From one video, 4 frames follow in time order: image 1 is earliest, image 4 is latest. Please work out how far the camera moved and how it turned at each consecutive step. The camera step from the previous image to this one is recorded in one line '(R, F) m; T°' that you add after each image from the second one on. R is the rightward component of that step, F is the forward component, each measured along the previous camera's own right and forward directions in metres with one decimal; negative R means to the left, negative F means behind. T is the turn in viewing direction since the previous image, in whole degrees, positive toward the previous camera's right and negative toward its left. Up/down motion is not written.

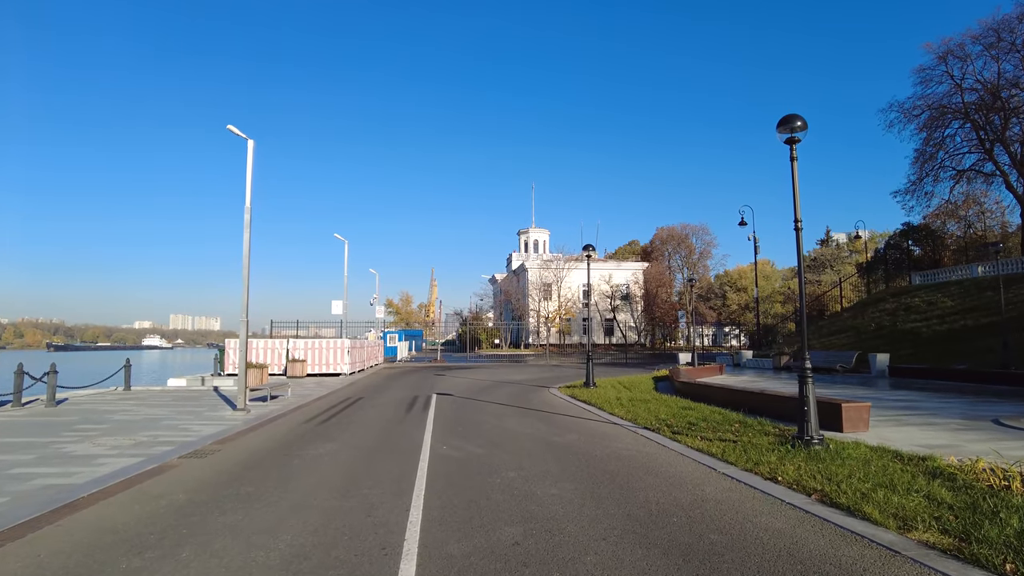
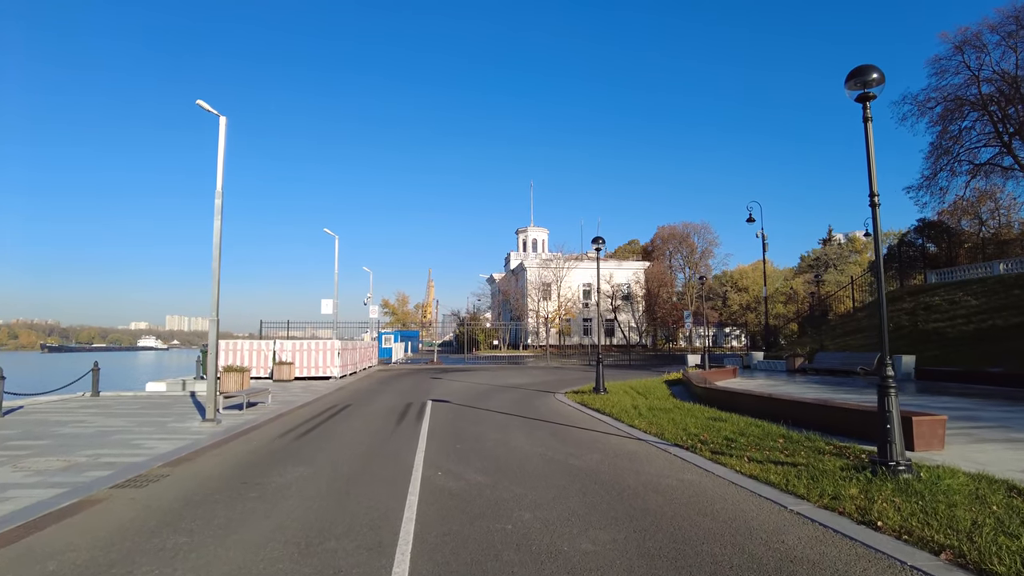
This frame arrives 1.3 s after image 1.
(-0.2, +1.7) m; 0°
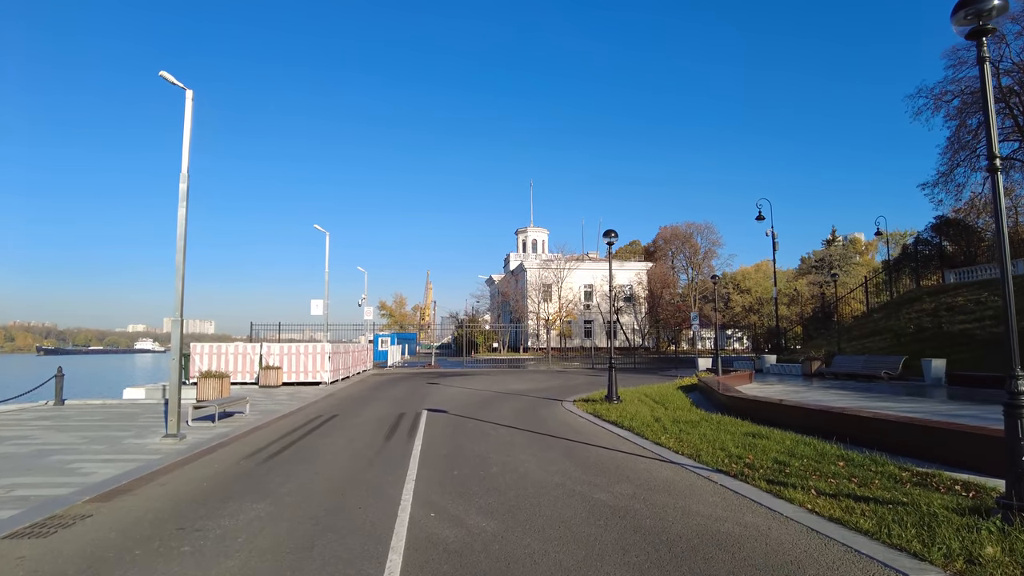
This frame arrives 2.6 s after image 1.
(-0.1, +1.7) m; 0°
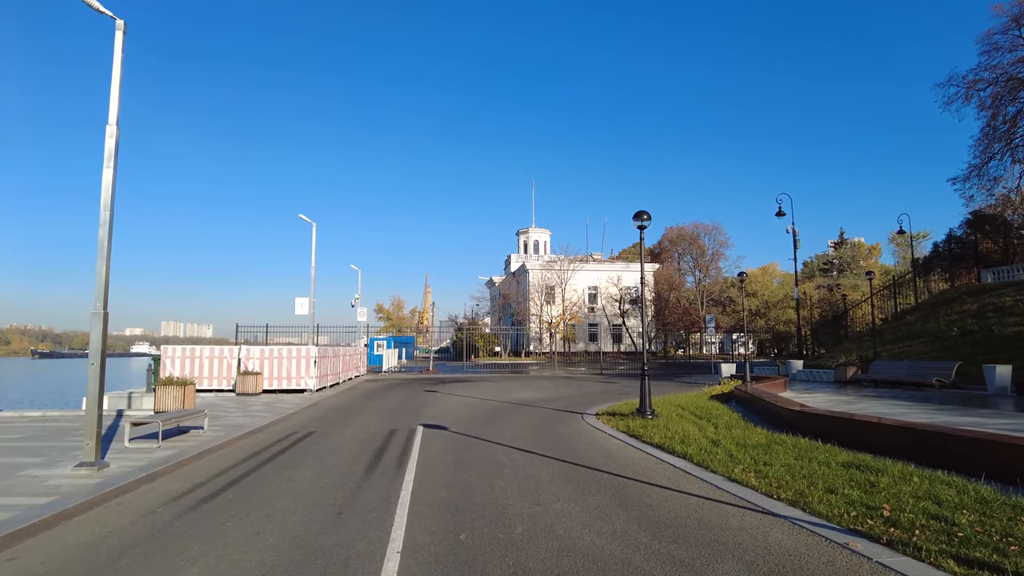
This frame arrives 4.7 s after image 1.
(-0.3, +2.7) m; 0°
